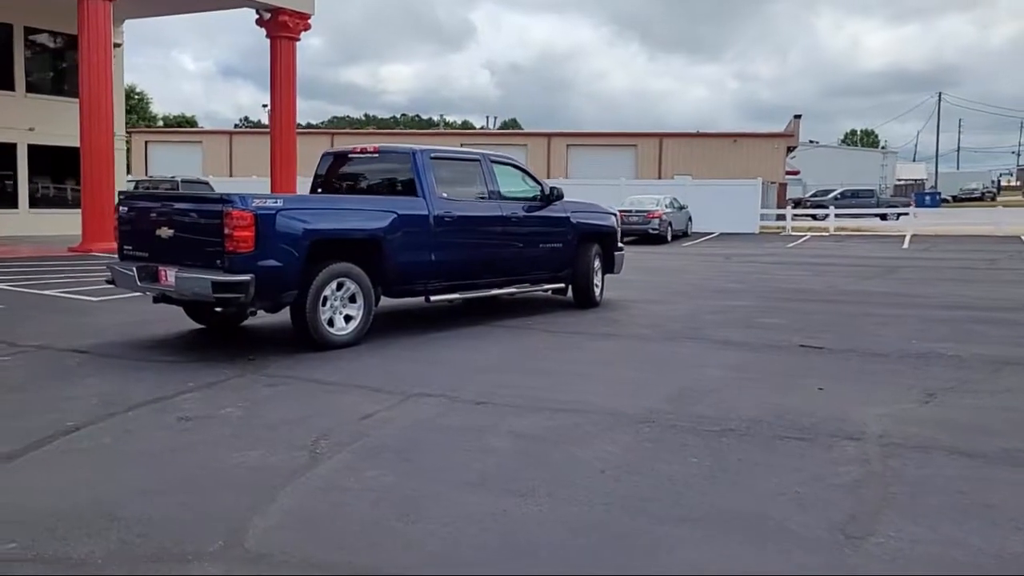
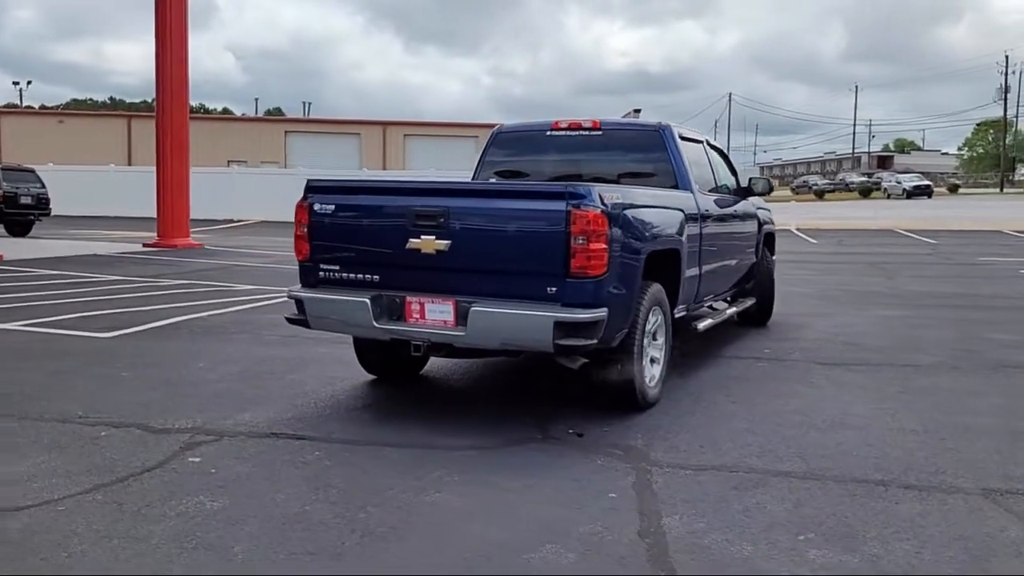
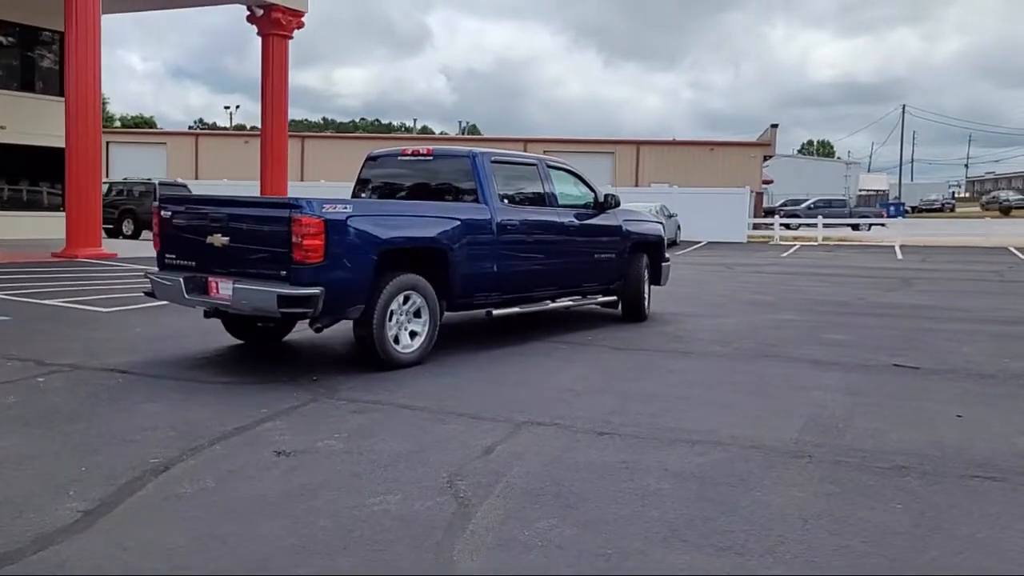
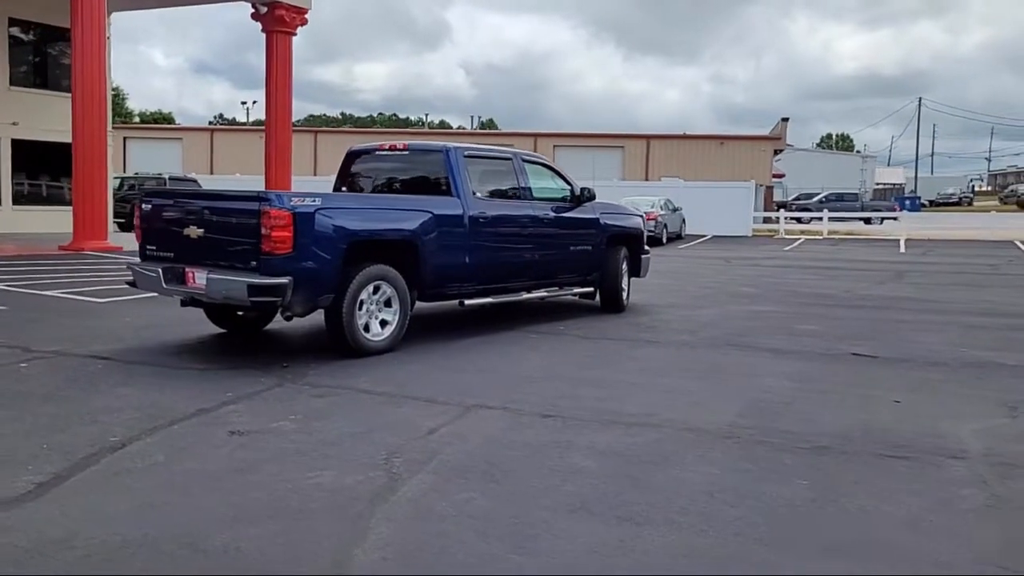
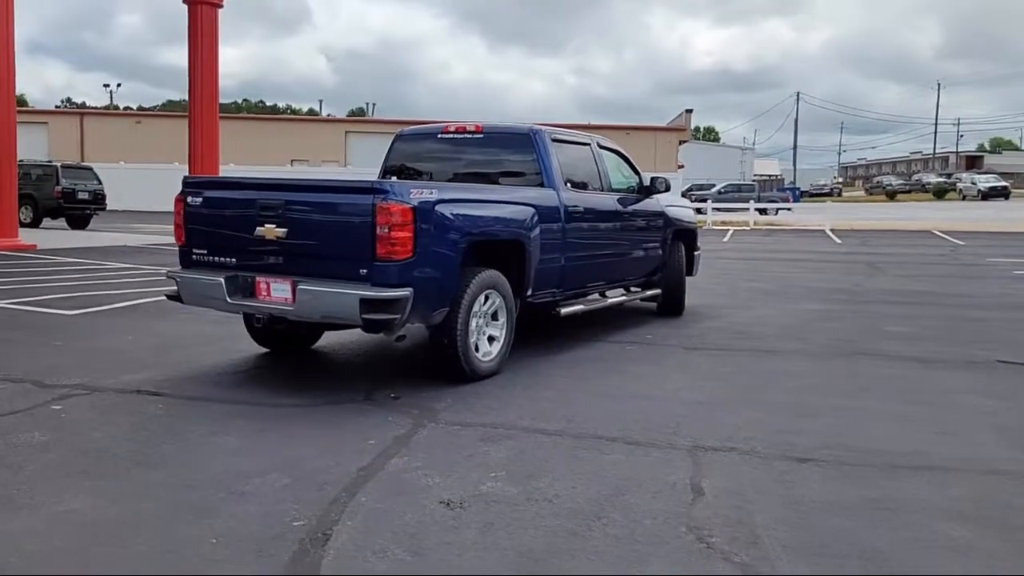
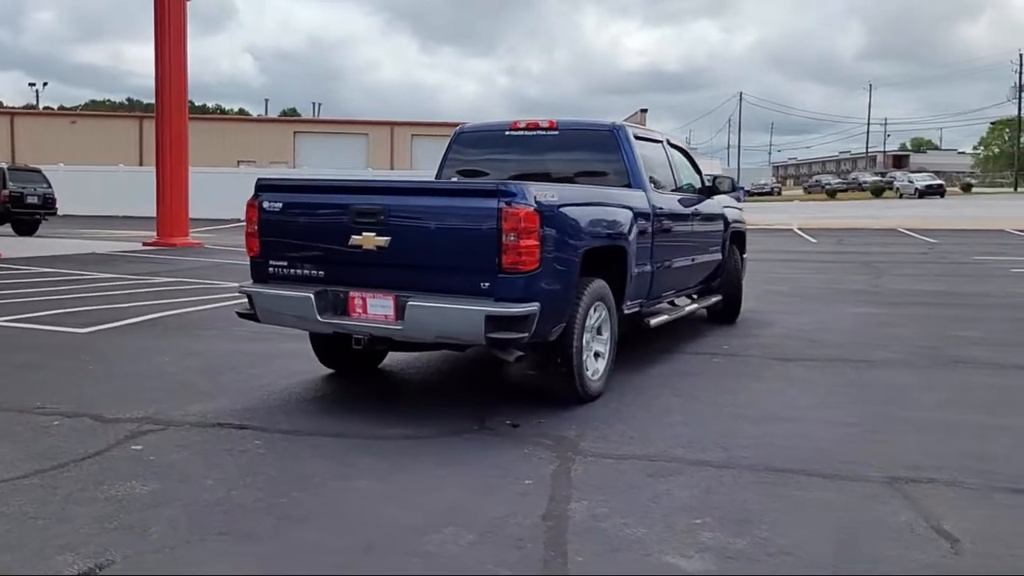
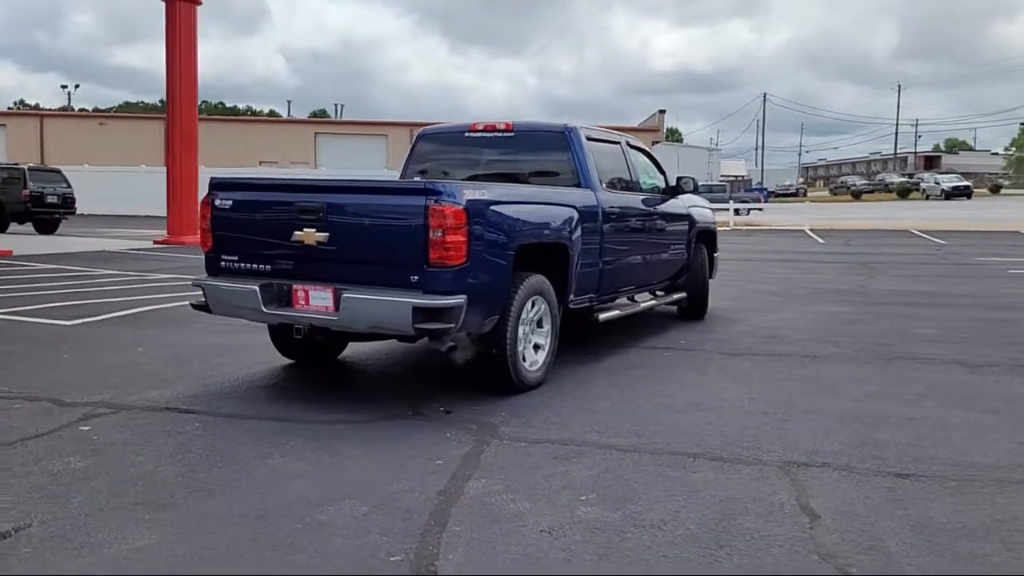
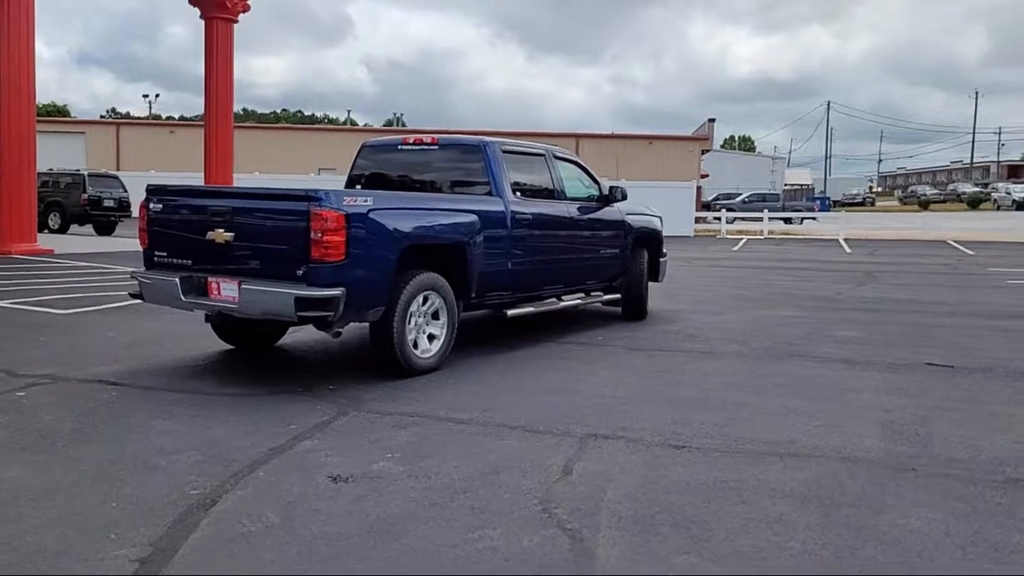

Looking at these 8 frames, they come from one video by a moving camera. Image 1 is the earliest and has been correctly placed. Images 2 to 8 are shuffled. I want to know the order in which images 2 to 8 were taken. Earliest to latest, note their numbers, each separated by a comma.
4, 3, 8, 5, 7, 6, 2
